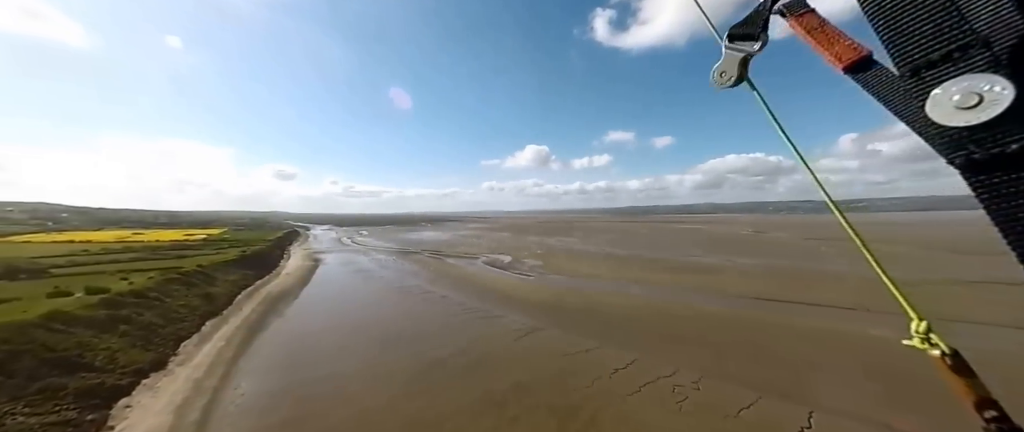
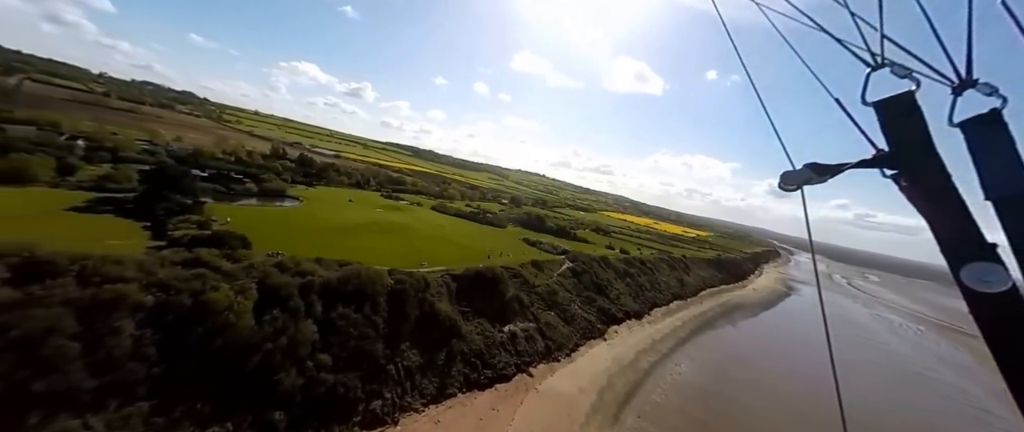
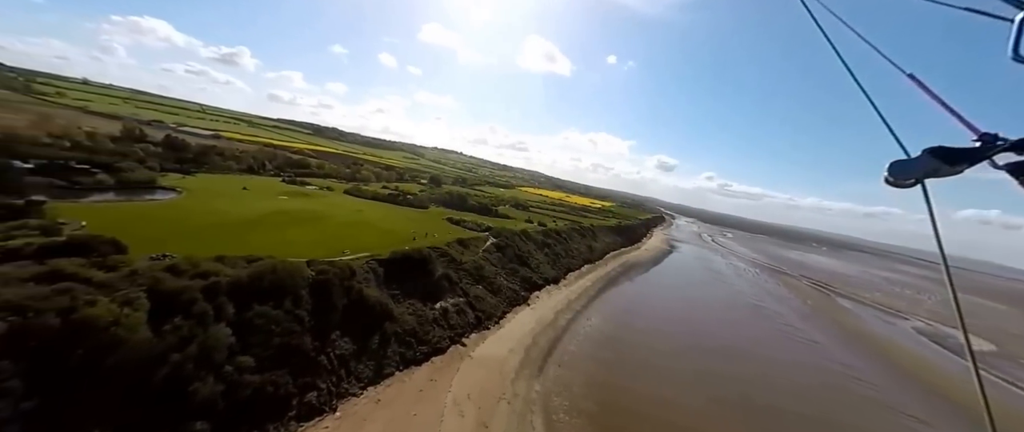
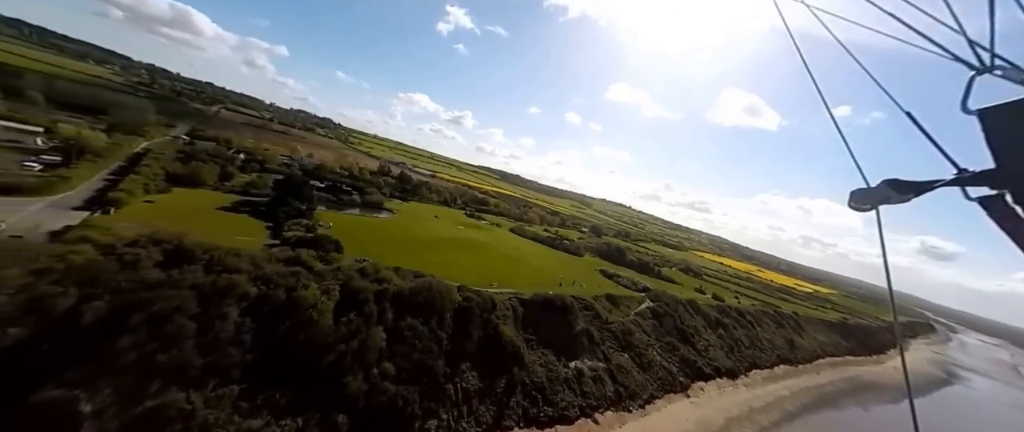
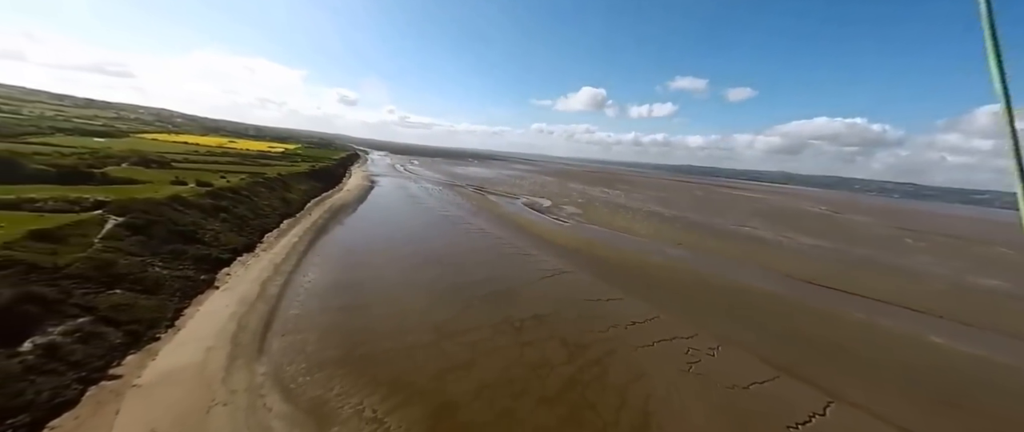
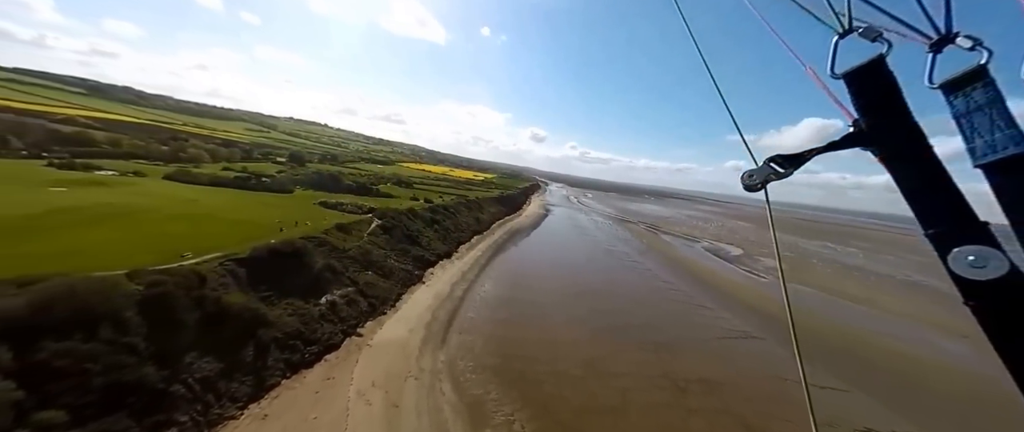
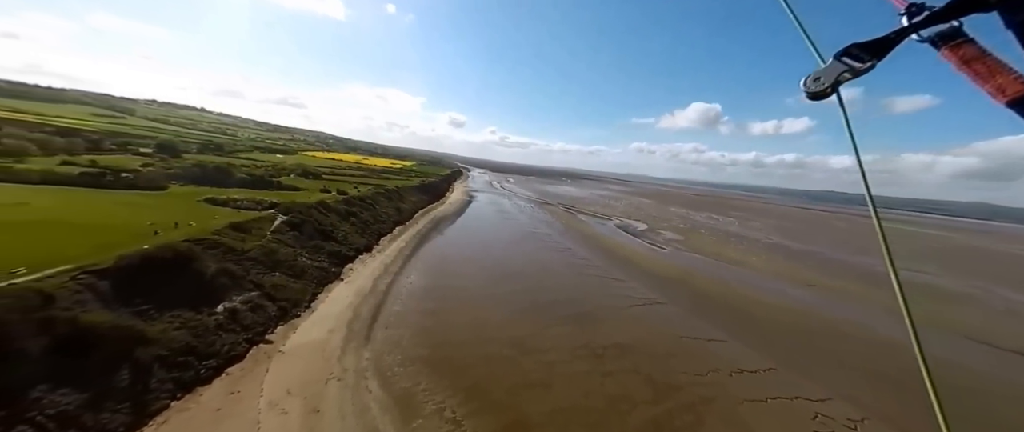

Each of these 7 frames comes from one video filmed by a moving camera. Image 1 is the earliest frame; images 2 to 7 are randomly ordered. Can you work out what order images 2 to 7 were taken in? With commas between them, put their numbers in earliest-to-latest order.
5, 7, 6, 3, 2, 4
